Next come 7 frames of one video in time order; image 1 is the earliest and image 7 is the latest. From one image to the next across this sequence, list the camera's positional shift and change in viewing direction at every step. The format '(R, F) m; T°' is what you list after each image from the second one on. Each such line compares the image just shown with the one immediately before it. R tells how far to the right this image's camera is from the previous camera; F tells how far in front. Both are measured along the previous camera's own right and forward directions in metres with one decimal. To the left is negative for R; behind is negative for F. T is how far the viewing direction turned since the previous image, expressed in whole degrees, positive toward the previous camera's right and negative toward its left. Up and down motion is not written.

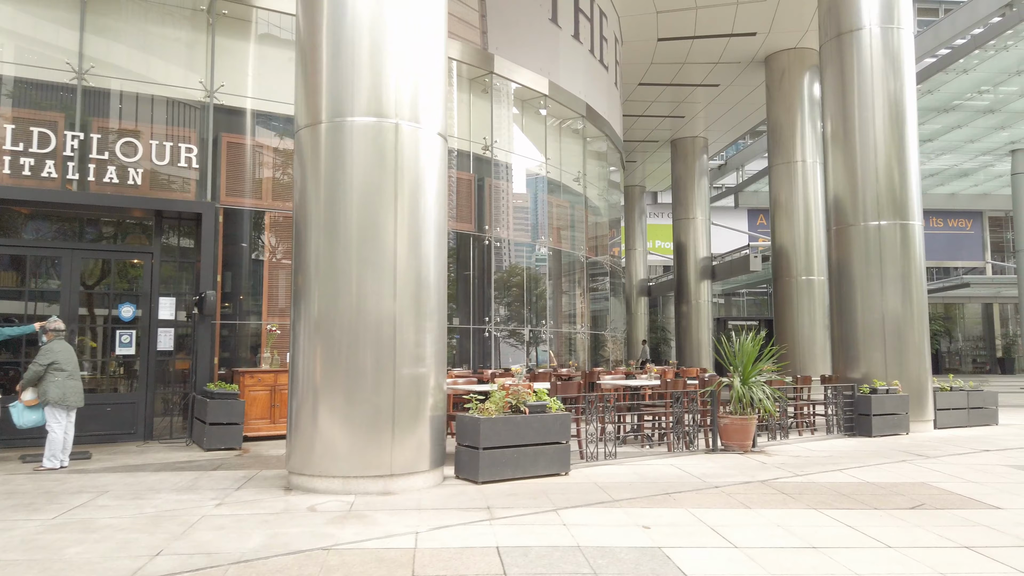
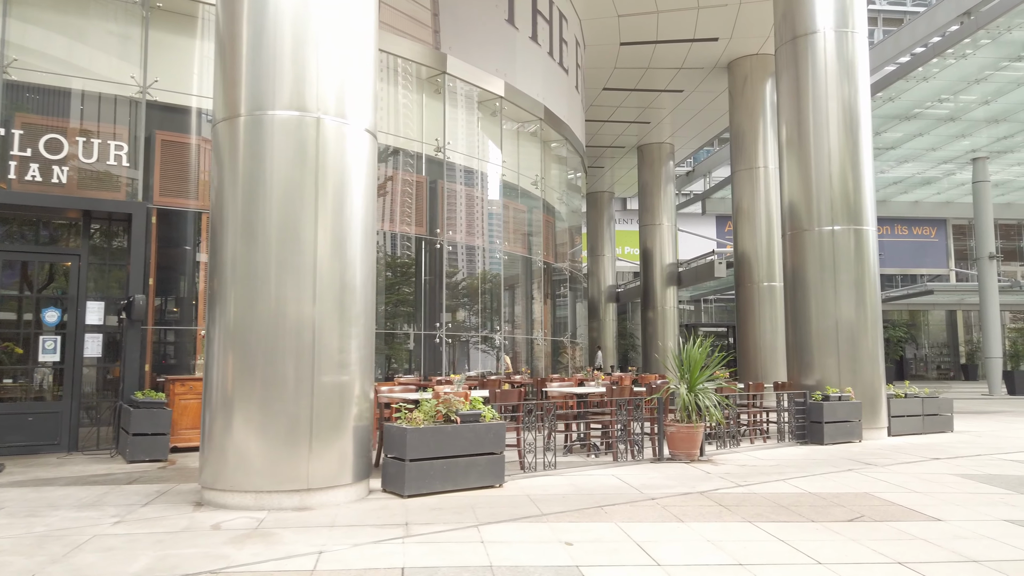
(+0.4, +0.3) m; +2°
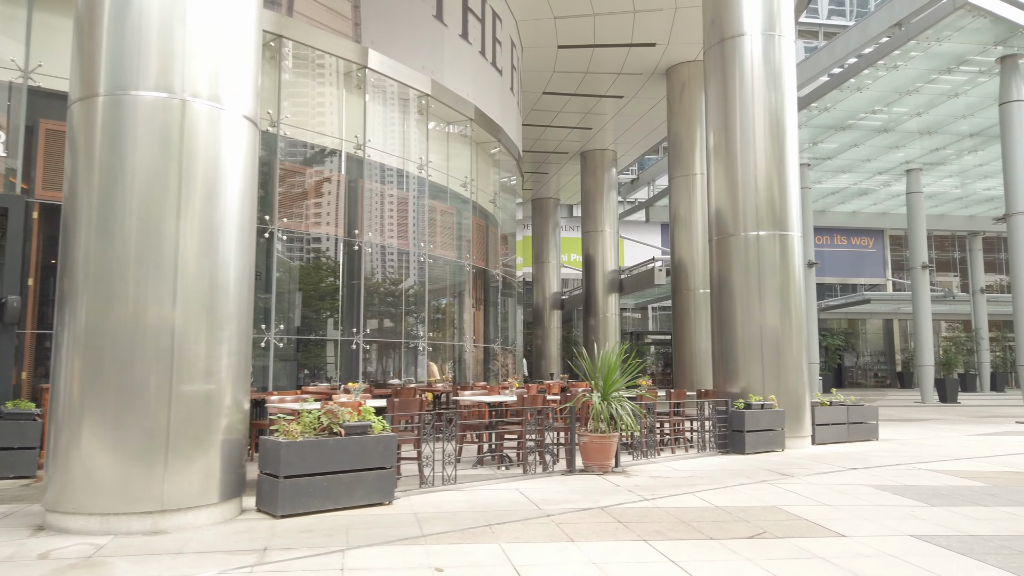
(+0.6, +0.4) m; +3°
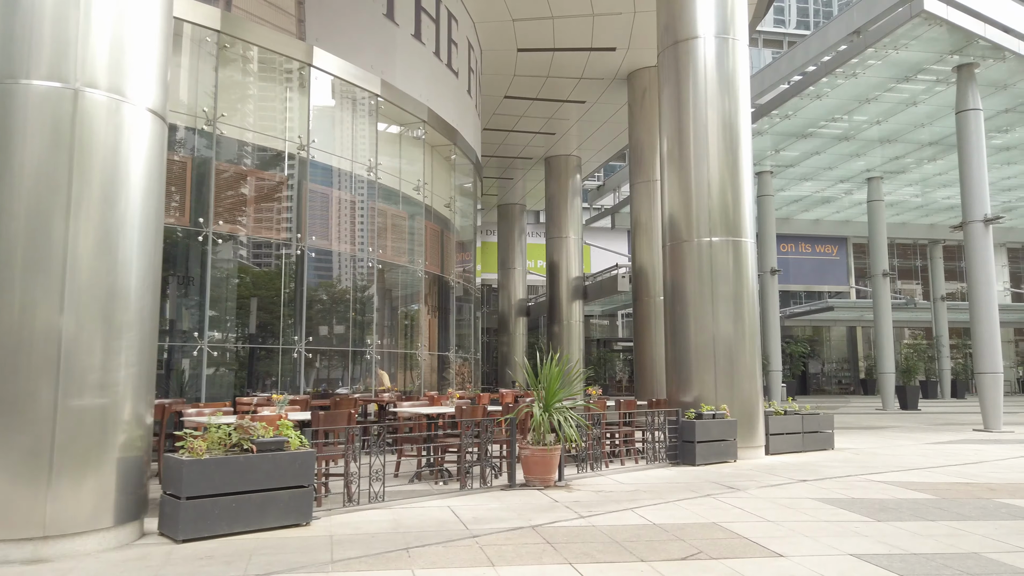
(+0.4, +0.3) m; +2°
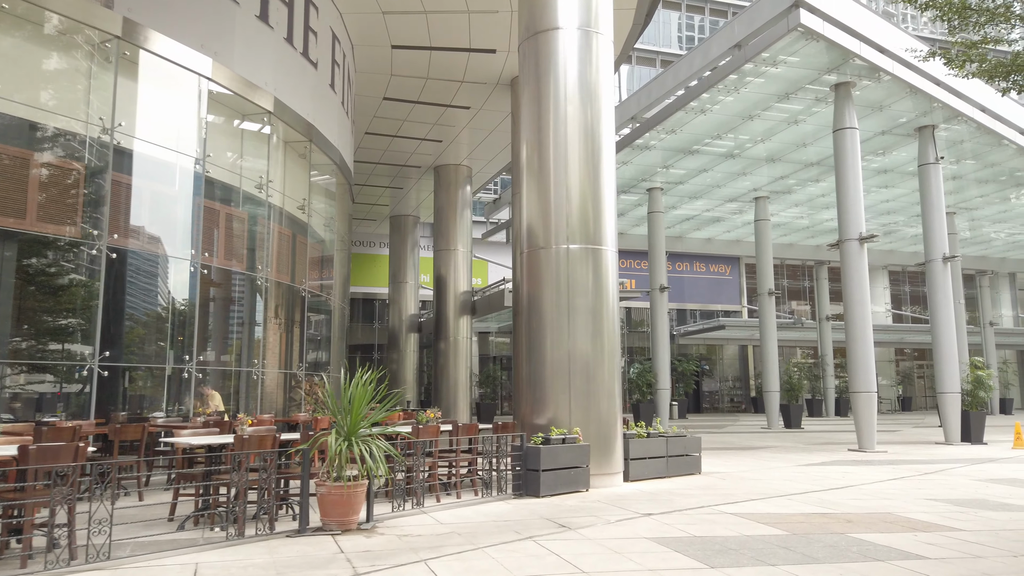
(+1.1, +1.1) m; +7°
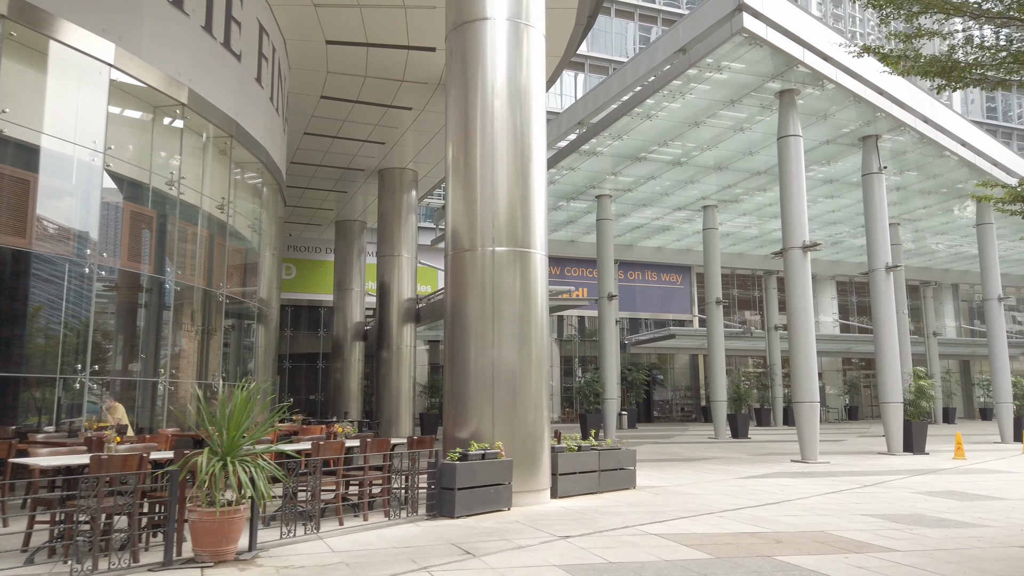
(+0.5, +0.6) m; +3°
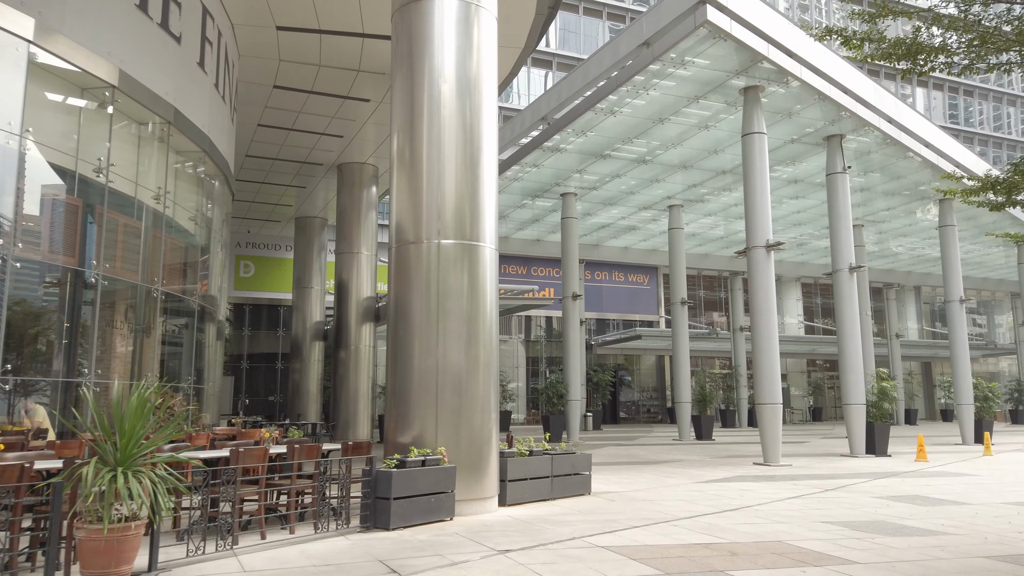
(+0.3, +0.5) m; +2°
